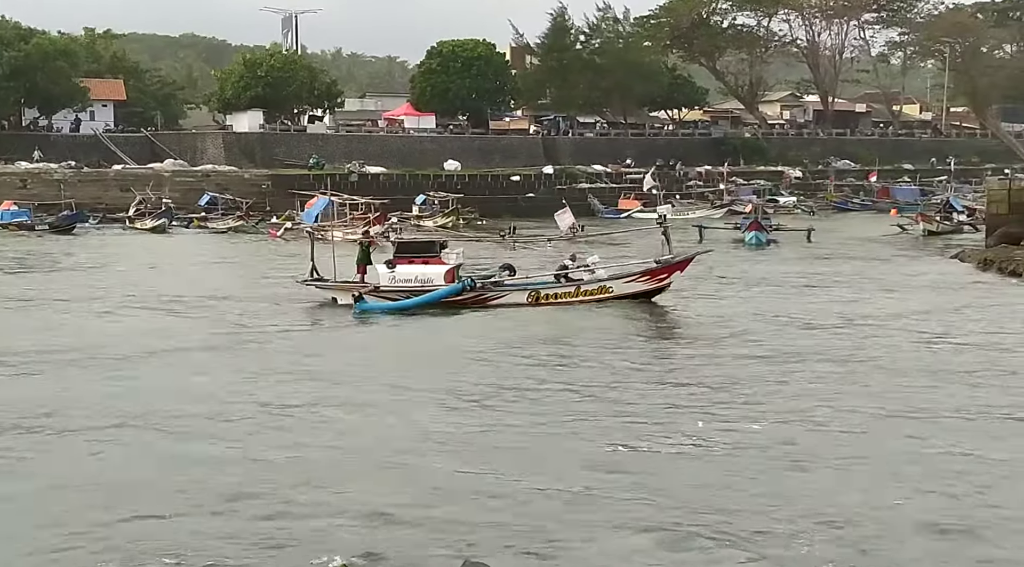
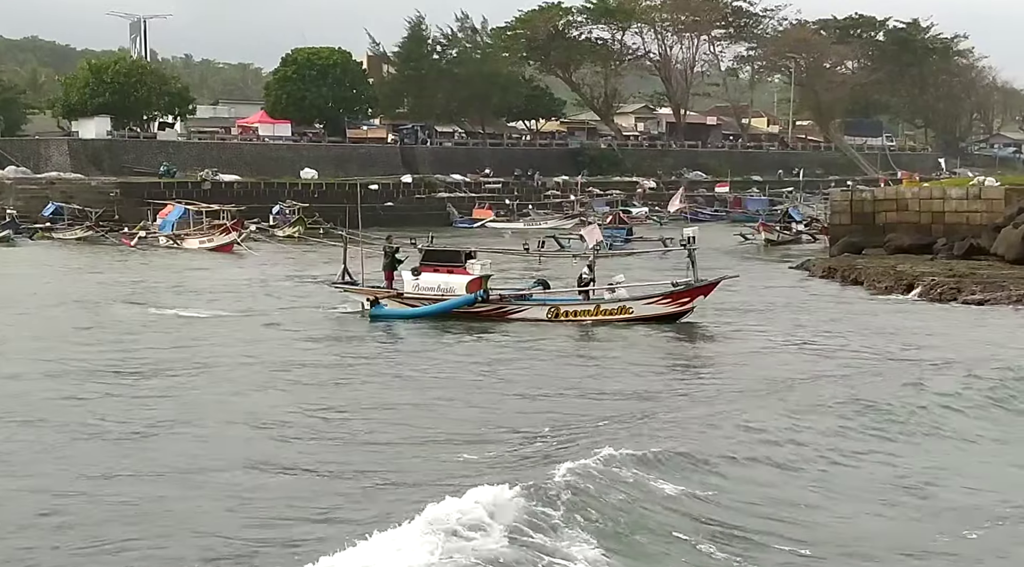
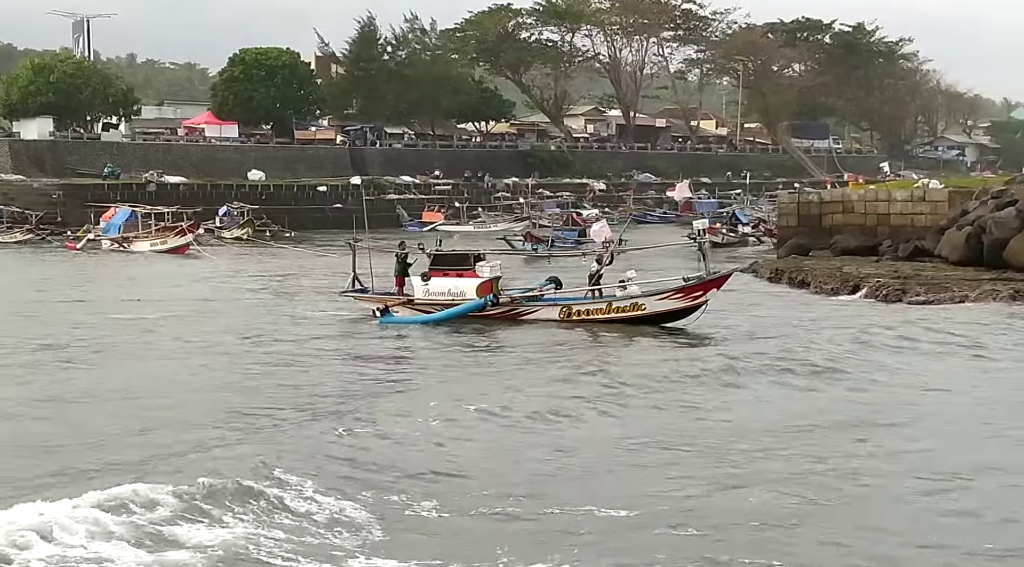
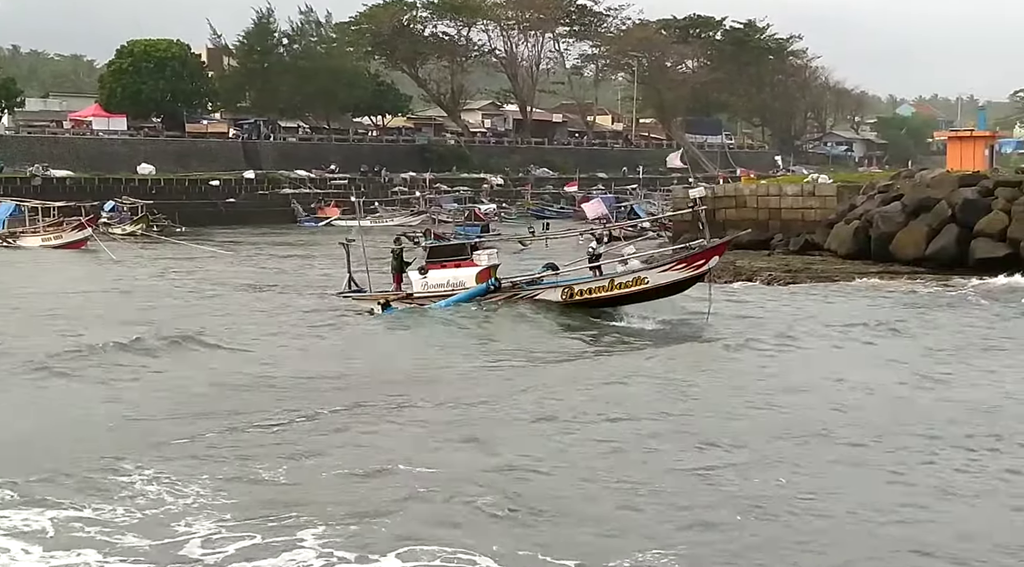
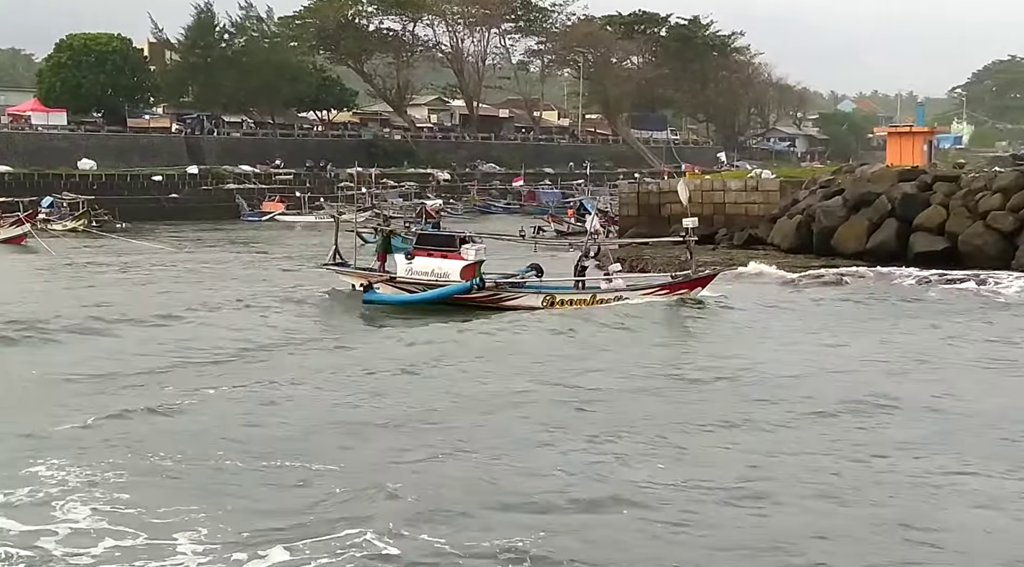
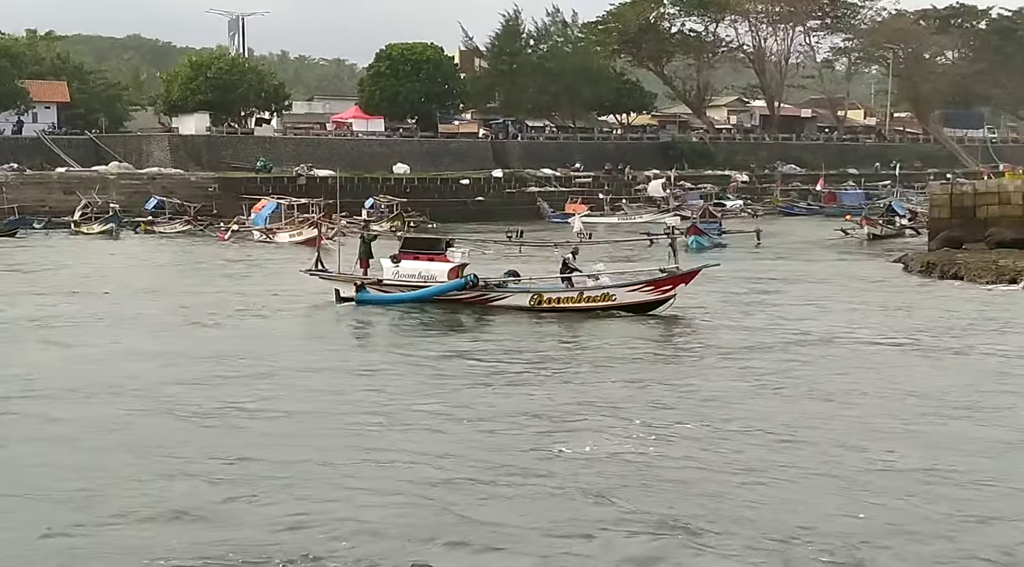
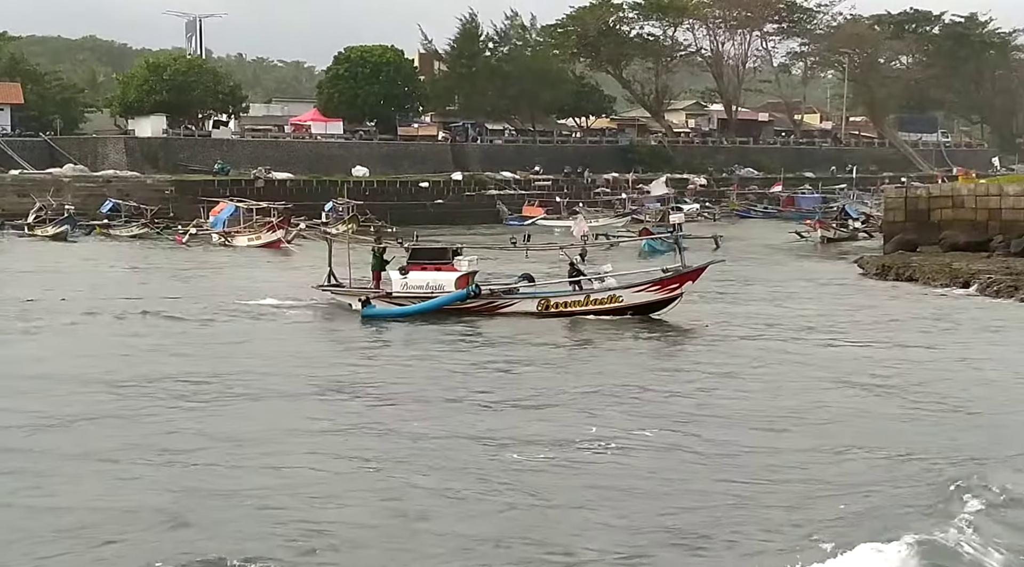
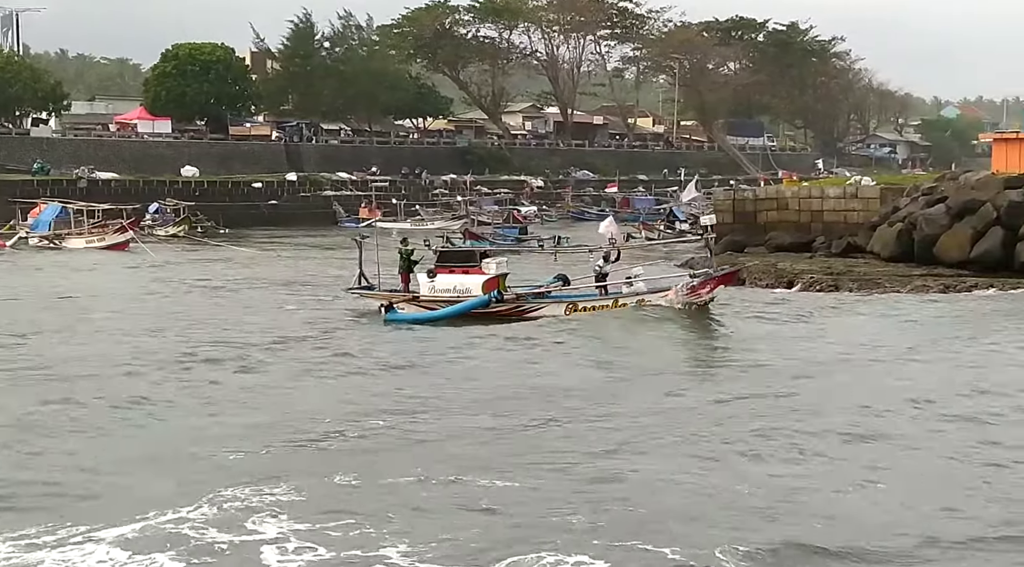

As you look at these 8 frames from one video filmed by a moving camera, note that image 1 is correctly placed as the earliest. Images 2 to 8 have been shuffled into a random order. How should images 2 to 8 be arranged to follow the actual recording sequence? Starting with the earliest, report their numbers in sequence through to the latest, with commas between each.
6, 7, 2, 3, 8, 4, 5
